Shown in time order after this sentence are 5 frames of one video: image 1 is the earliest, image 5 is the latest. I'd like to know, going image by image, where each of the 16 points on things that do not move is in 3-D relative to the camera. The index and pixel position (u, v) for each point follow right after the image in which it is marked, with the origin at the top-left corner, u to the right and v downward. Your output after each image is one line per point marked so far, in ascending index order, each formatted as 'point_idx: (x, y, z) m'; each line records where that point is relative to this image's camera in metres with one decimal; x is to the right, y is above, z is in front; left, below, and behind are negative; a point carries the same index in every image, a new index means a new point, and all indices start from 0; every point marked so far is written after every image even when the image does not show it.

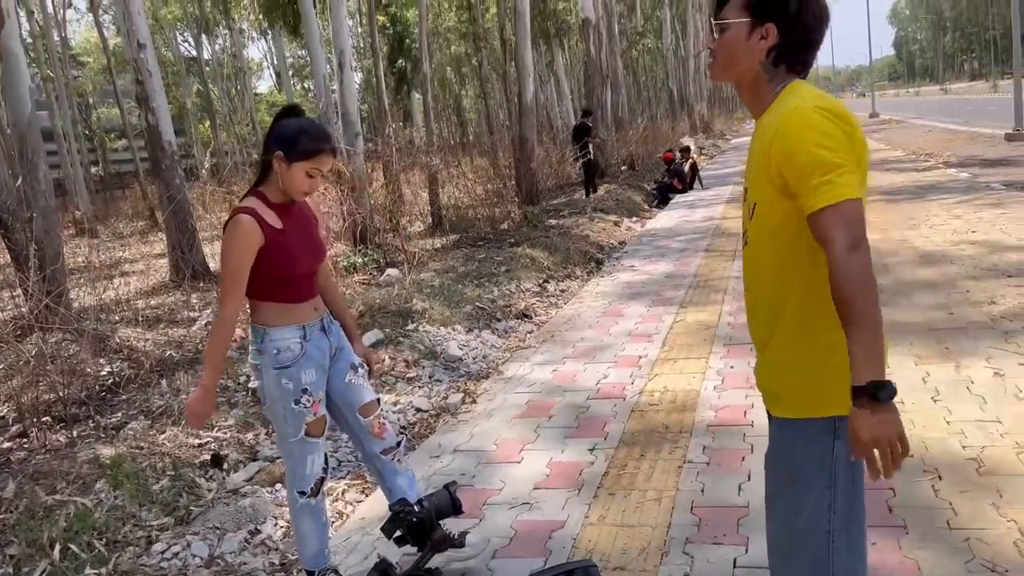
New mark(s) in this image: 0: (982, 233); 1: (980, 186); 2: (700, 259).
0: (+5.1, +0.6, +9.0) m
1: (+7.3, +1.6, +13.0) m
2: (+2.2, +0.3, +9.7) m
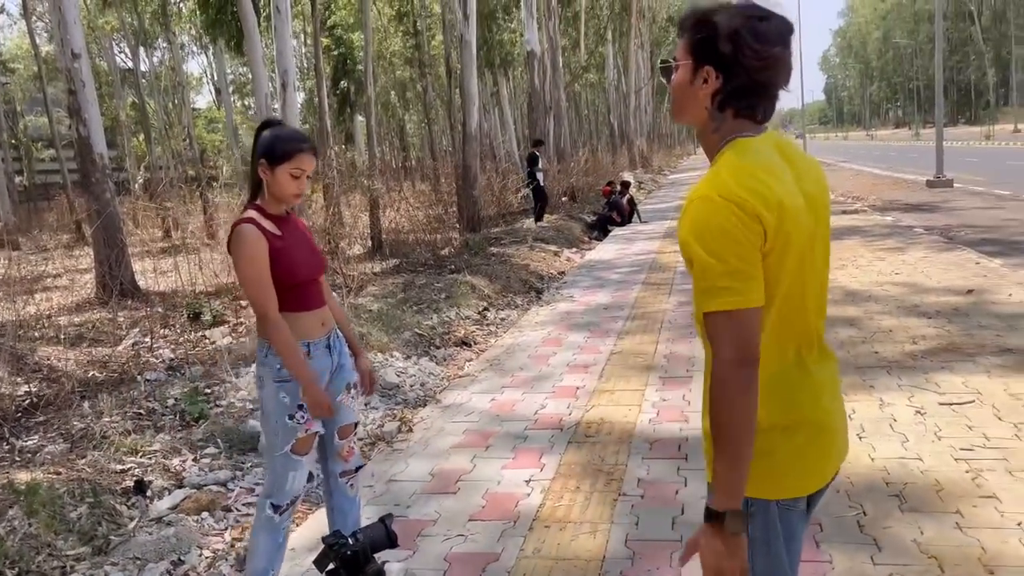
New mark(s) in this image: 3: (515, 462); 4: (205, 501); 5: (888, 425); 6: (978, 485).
0: (+4.4, +0.1, +9.4) m
1: (+6.4, +0.9, +13.5) m
2: (+1.5, 0.0, +9.9) m
3: (0.0, -0.9, +4.4) m
4: (-1.5, -1.1, +4.2) m
5: (+2.1, -0.8, +4.6) m
6: (+2.1, -0.9, +3.7) m
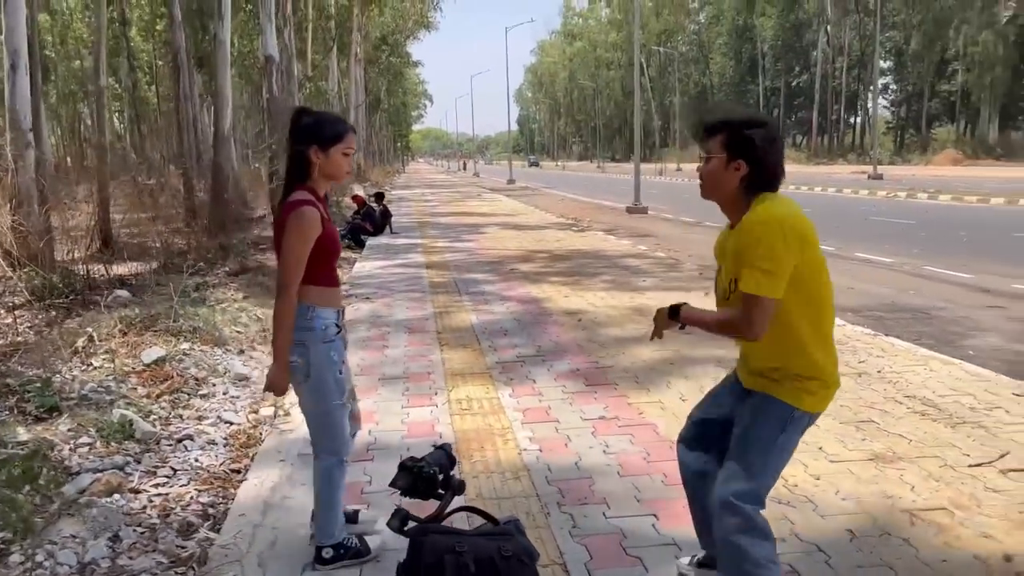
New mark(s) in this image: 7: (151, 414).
0: (+1.8, +0.1, +11.1) m
1: (+2.2, +0.8, +15.7) m
2: (-1.1, -0.1, +10.5) m
3: (-0.6, -0.8, +4.8) m
4: (-2.0, -1.0, +4.1) m
5: (+1.3, -0.7, +5.7) m
6: (+1.6, -0.8, +4.9) m
7: (-2.2, -0.8, +5.1) m
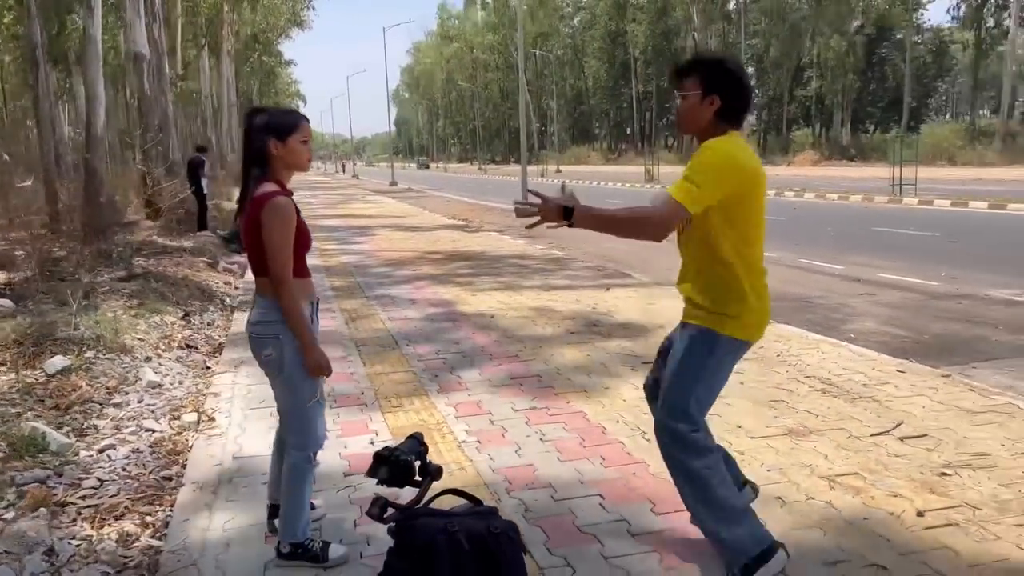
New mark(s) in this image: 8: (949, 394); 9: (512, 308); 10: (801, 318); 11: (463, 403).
0: (+0.5, +0.1, +11.3) m
1: (+0.2, +0.8, +15.9) m
2: (-2.3, -0.1, +10.4) m
3: (-1.0, -0.8, +4.8) m
4: (-2.2, -1.0, +3.9) m
5: (+0.8, -0.7, +6.0) m
6: (+1.2, -0.7, +5.2) m
7: (-2.6, -0.8, +4.8) m
8: (+2.8, -0.7, +5.3) m
9: (0.0, -0.2, +9.2) m
10: (+3.1, -0.3, +8.9) m
11: (-0.3, -0.7, +5.4) m
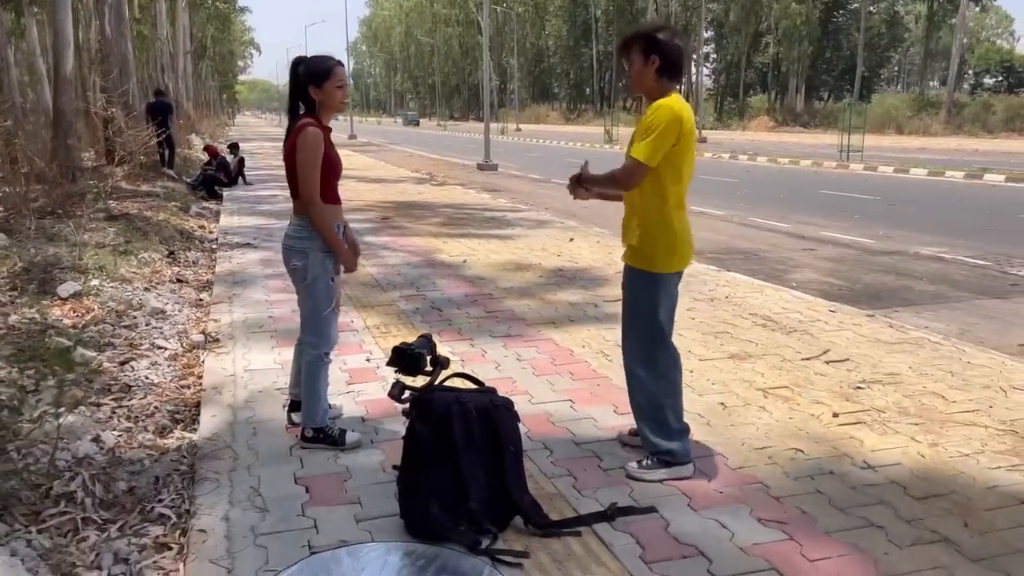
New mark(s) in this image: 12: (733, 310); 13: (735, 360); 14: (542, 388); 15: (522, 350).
0: (0.0, +0.8, +11.9) m
1: (-0.5, +1.7, +16.5) m
2: (-2.7, +0.6, +10.8) m
3: (-1.1, -0.4, +5.4) m
4: (-2.3, -0.6, +4.4) m
5: (+0.6, -0.2, +6.6) m
6: (+1.0, -0.3, +5.9) m
7: (-2.7, -0.3, +5.3) m
8: (+2.6, -0.3, +6.1) m
9: (-0.4, +0.4, +9.8) m
10: (+2.7, +0.2, +9.6) m
11: (-0.5, -0.3, +6.0) m
12: (+1.8, -0.2, +6.8) m
13: (+1.4, -0.5, +5.3) m
14: (+0.2, -0.6, +4.7) m
15: (+0.1, -0.4, +5.5) m
